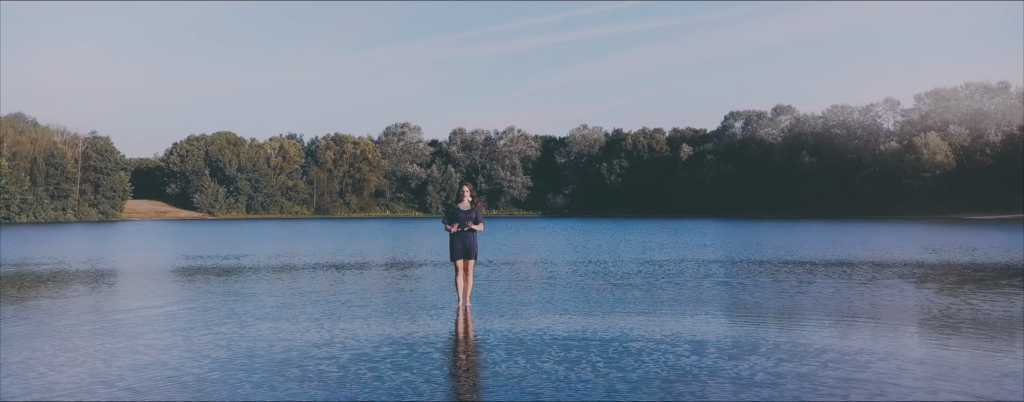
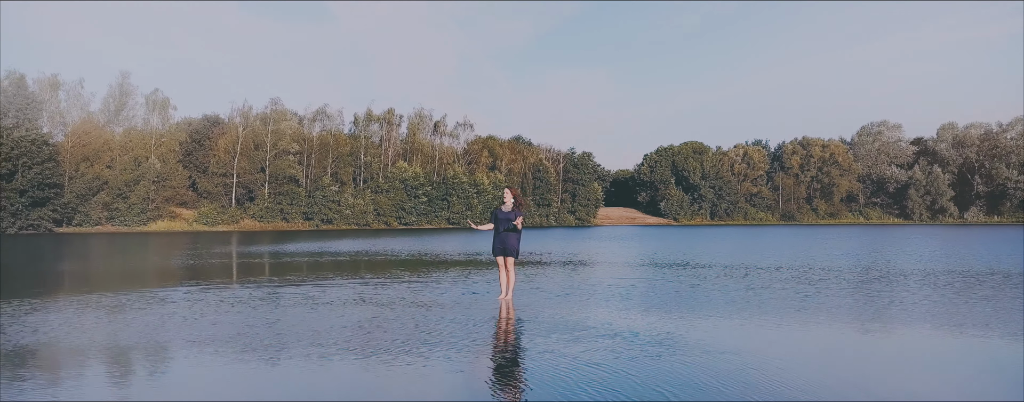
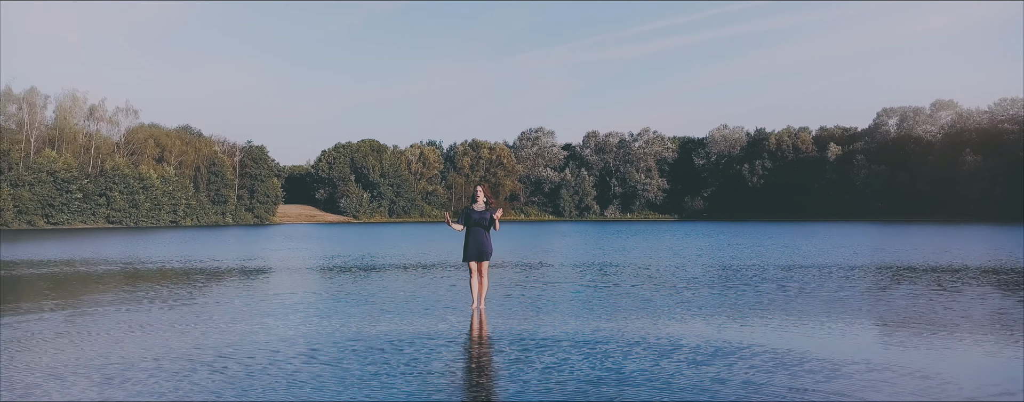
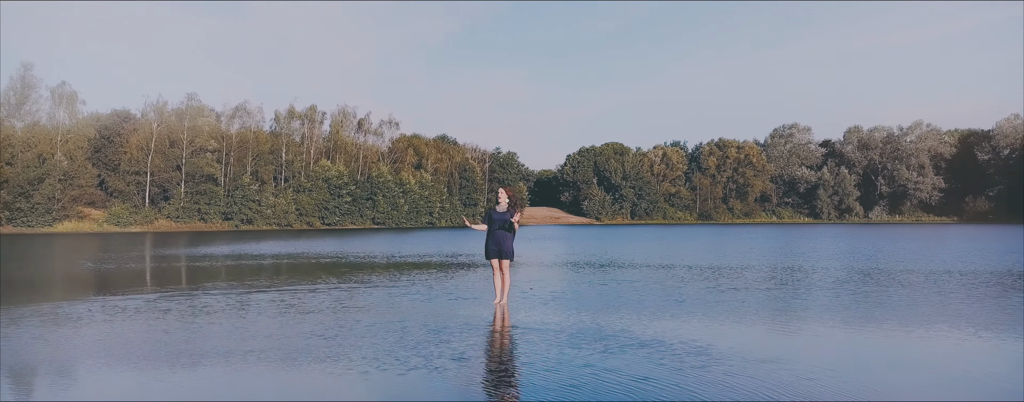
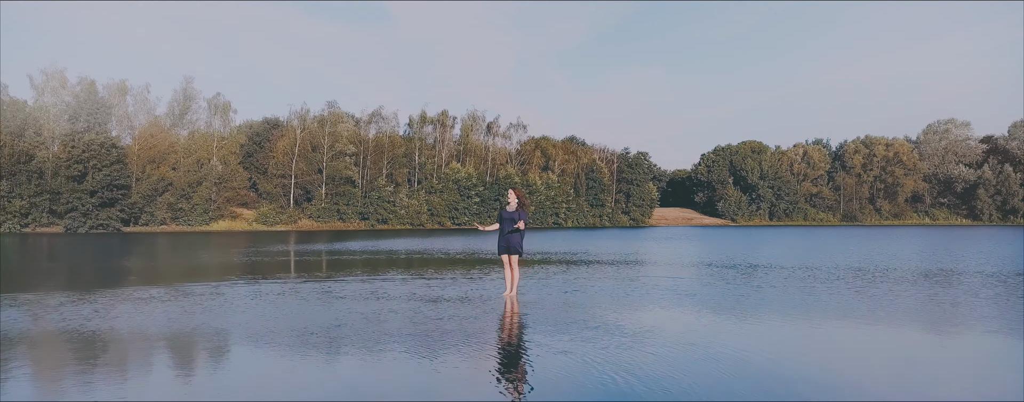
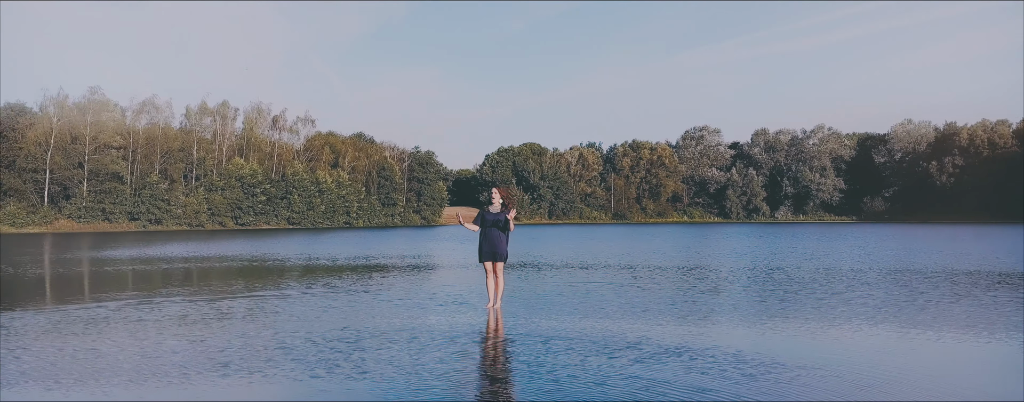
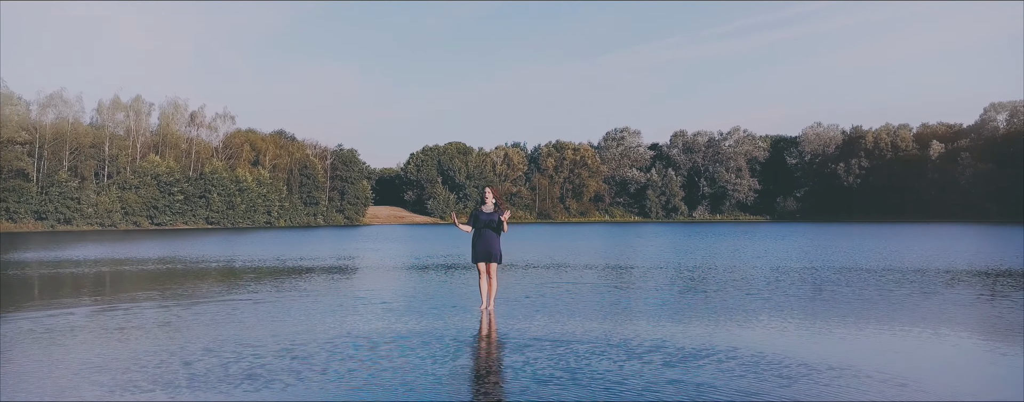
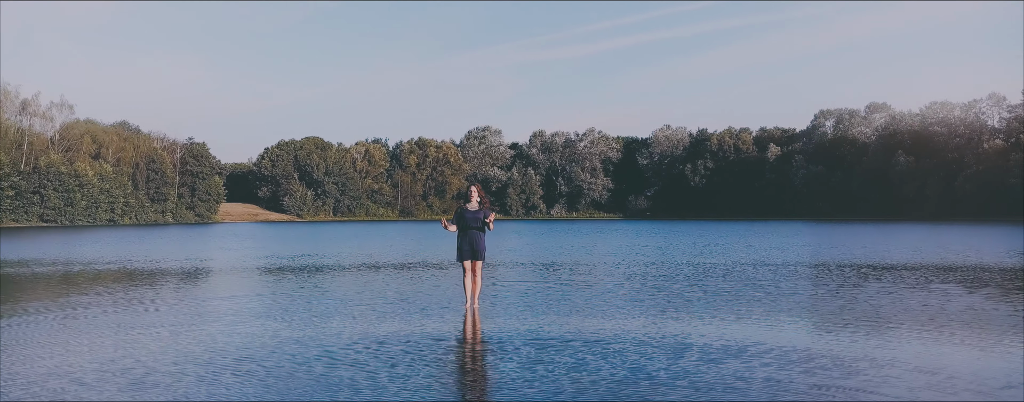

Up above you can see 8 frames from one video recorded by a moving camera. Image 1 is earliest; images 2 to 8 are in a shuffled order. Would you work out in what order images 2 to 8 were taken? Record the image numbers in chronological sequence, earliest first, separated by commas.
8, 3, 7, 6, 4, 2, 5
